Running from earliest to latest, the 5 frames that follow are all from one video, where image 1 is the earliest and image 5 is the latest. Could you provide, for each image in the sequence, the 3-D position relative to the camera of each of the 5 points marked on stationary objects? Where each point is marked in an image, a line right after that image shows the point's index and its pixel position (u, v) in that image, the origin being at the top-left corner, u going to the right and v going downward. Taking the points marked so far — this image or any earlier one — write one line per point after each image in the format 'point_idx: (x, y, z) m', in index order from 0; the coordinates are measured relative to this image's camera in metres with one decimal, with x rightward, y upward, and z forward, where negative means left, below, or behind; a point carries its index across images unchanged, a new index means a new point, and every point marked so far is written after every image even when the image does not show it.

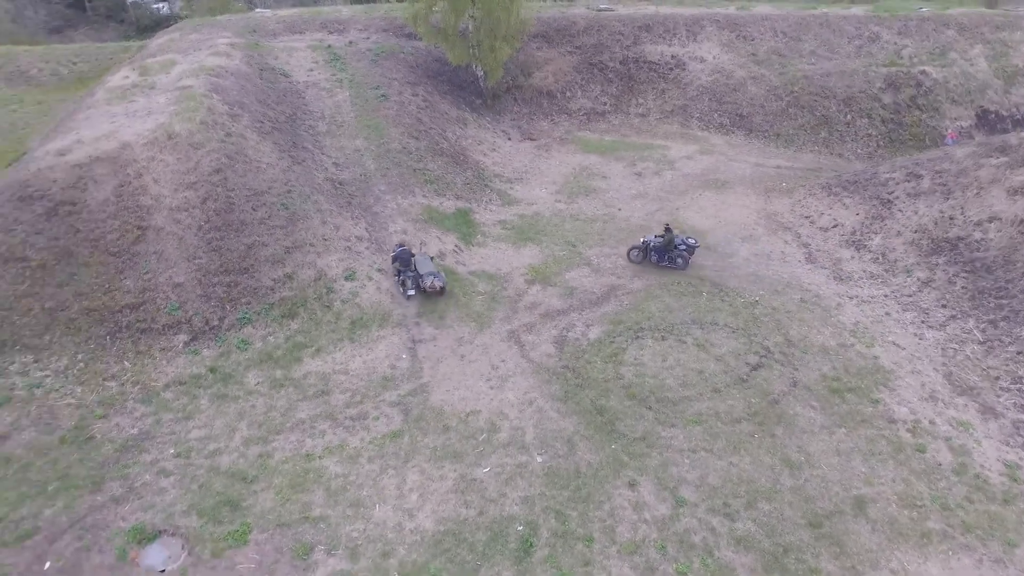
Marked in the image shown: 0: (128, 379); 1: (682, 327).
0: (-6.2, -1.5, +13.2) m
1: (+3.1, -0.7, +14.9) m
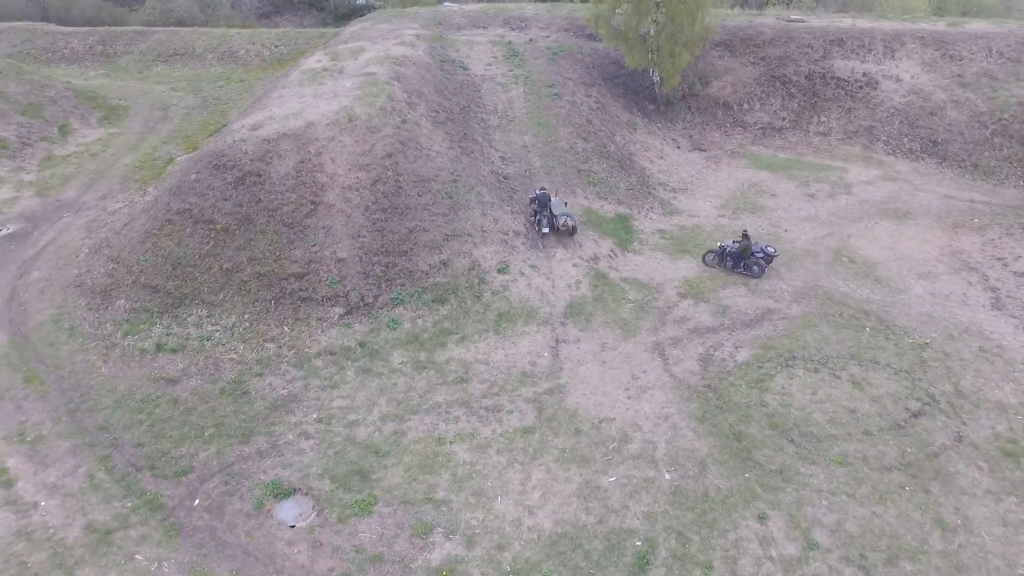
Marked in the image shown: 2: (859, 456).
0: (-3.9, -0.9, +14.1) m
1: (+5.6, -1.3, +14.0) m
2: (+5.0, -2.4, +11.7) m
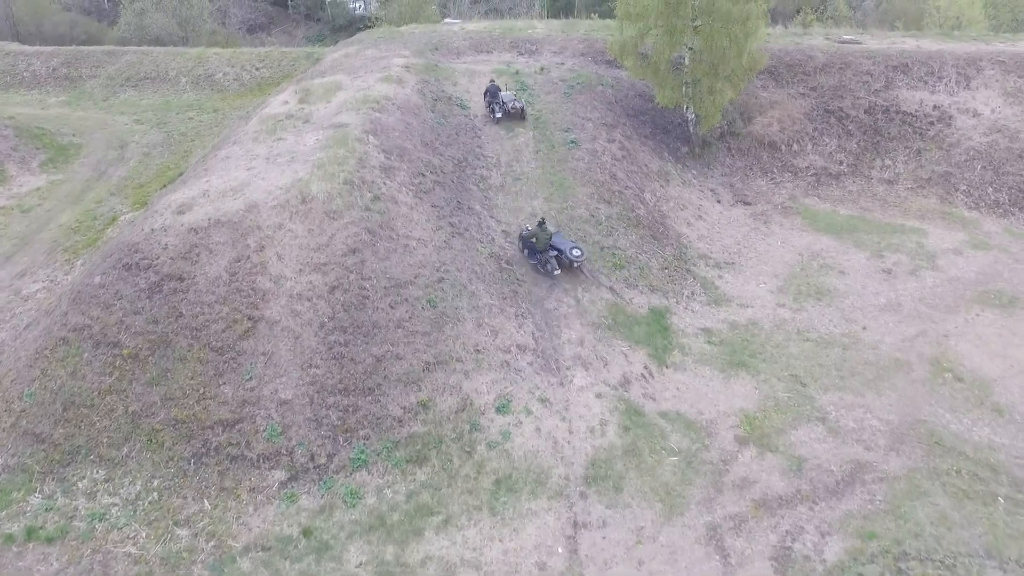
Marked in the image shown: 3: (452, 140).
0: (-3.9, -3.0, +10.2) m
1: (+5.6, -3.4, +10.0) m
2: (+5.0, -4.5, +7.7) m
3: (-1.3, +3.2, +17.9) m
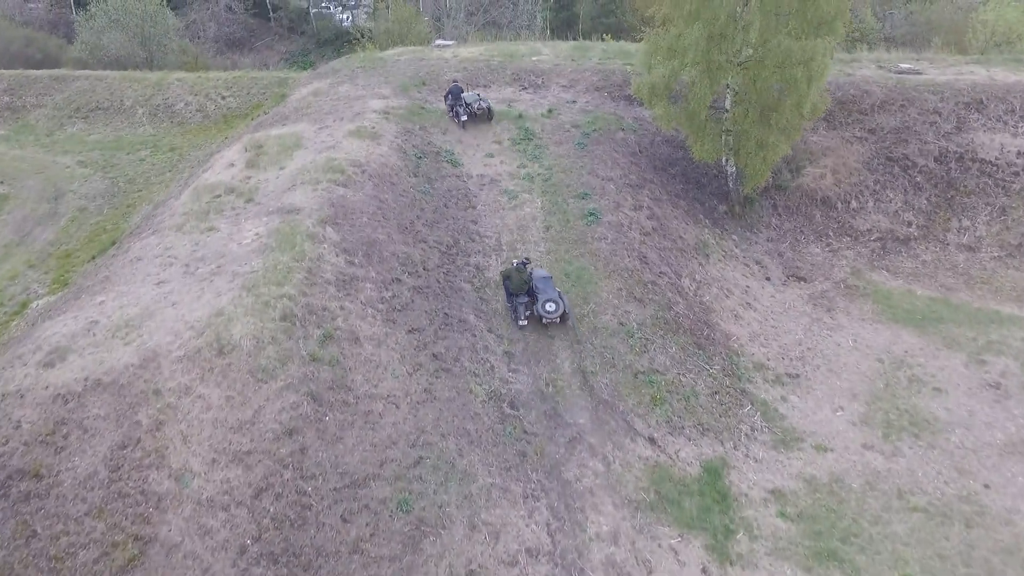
0: (-3.8, -5.1, +6.5) m
1: (+5.7, -5.4, +6.3) m
2: (+5.1, -6.6, +4.0) m
3: (-1.3, +1.2, +14.2) m
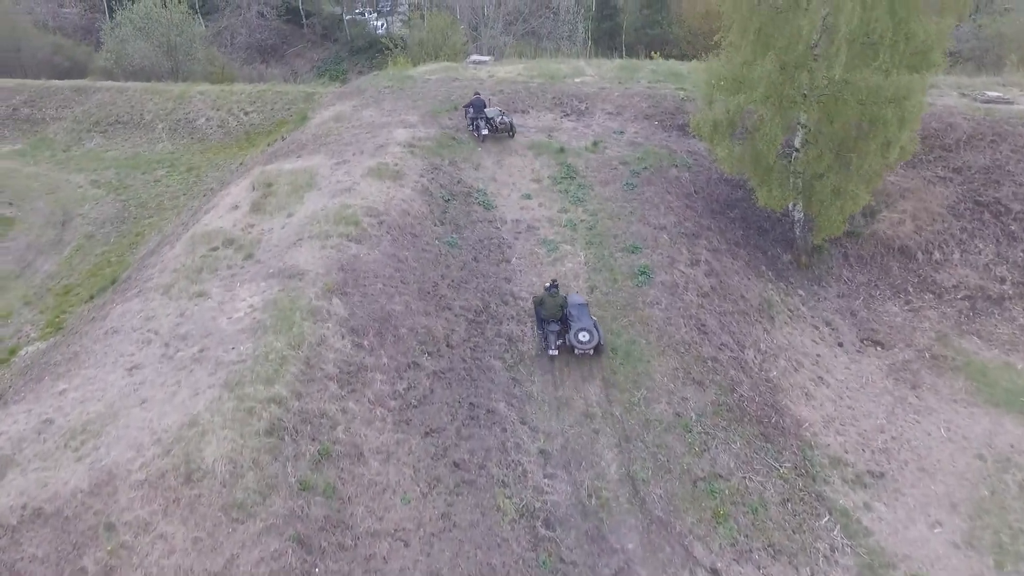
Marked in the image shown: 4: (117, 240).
0: (-3.7, -6.1, +4.8) m
1: (+5.8, -6.6, +4.2) m
2: (+5.0, -7.7, +2.0) m
3: (-0.7, +0.2, +12.4) m
4: (-9.4, +1.2, +19.4) m
